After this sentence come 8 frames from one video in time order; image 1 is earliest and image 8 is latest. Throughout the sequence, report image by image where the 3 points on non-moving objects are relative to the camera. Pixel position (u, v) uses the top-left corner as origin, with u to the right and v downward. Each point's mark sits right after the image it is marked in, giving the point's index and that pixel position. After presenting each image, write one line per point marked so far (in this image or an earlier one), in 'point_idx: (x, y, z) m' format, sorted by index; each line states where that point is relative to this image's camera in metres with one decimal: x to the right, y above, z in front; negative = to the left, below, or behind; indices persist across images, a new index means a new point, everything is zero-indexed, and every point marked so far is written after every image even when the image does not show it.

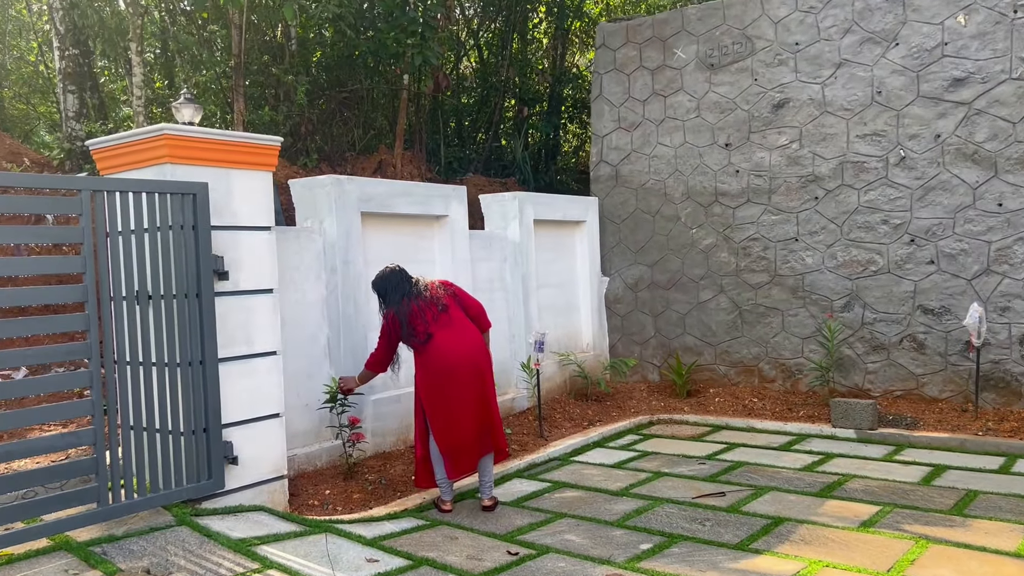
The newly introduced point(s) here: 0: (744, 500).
0: (+1.2, -1.1, +4.6) m
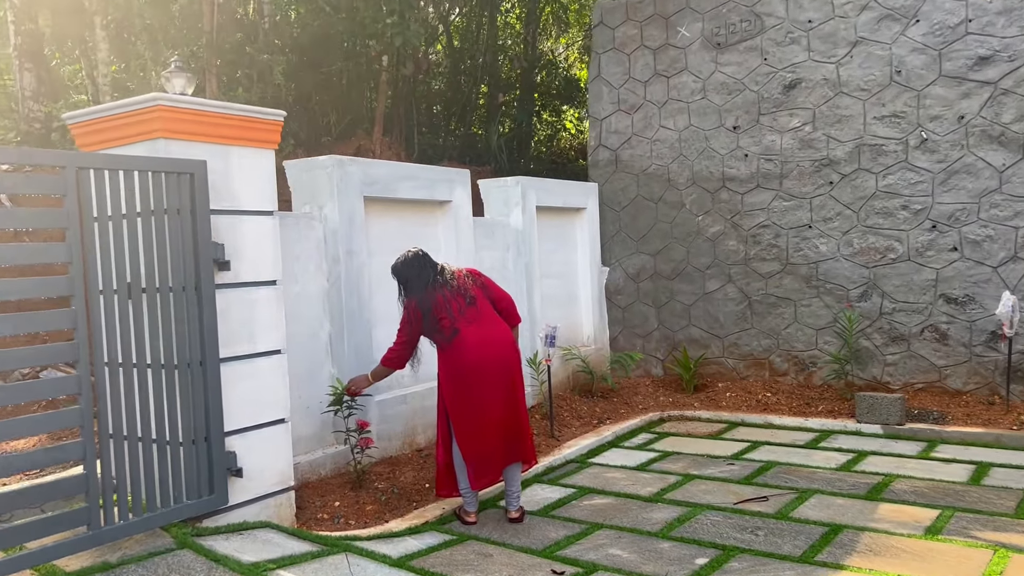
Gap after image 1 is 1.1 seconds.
0: (+1.4, -1.1, +4.3) m
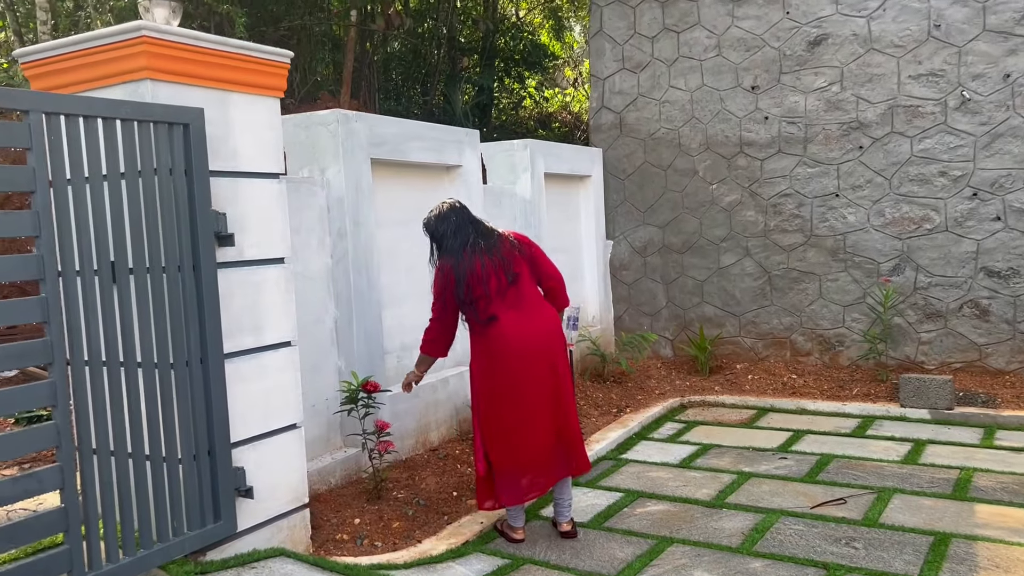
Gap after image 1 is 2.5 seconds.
0: (+1.6, -0.9, +3.8) m
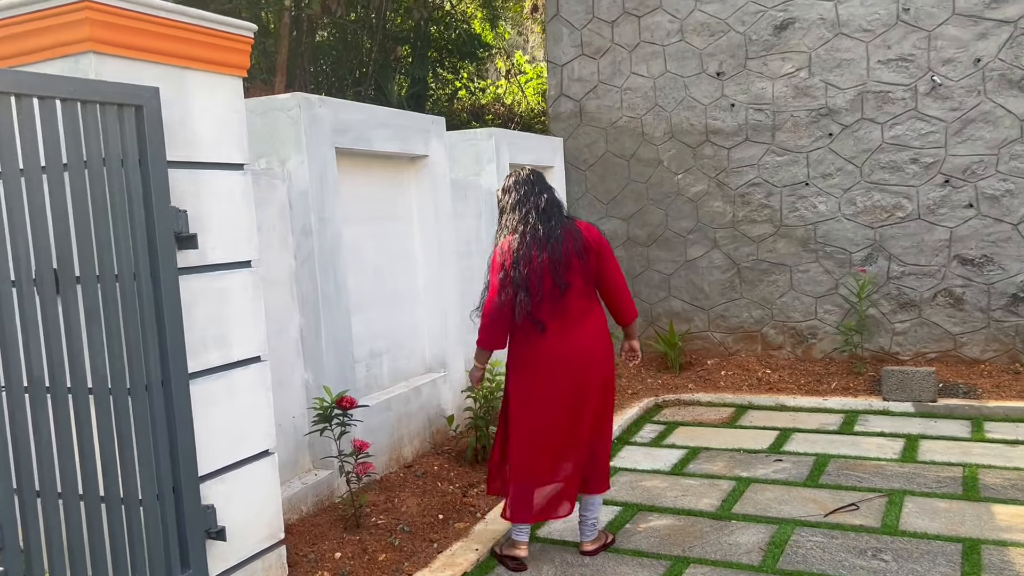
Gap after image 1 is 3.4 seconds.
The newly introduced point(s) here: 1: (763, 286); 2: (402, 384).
0: (+1.5, -0.9, +3.6) m
1: (+1.8, 0.0, +6.2) m
2: (-0.5, -0.5, +4.4) m
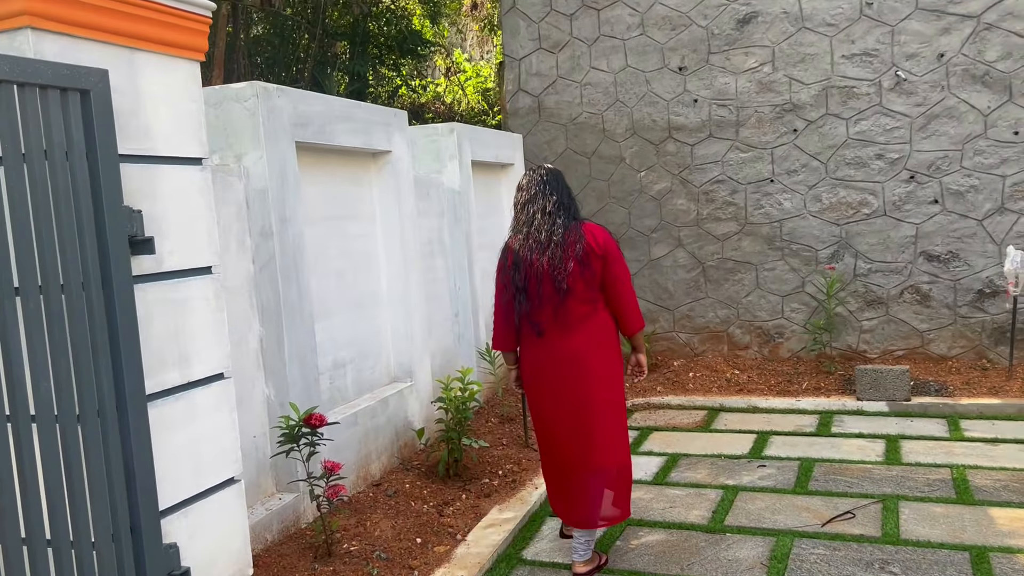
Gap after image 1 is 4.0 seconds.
0: (+1.5, -0.9, +3.4) m
1: (+1.5, 0.0, +6.1) m
2: (-0.7, -0.5, +4.1) m
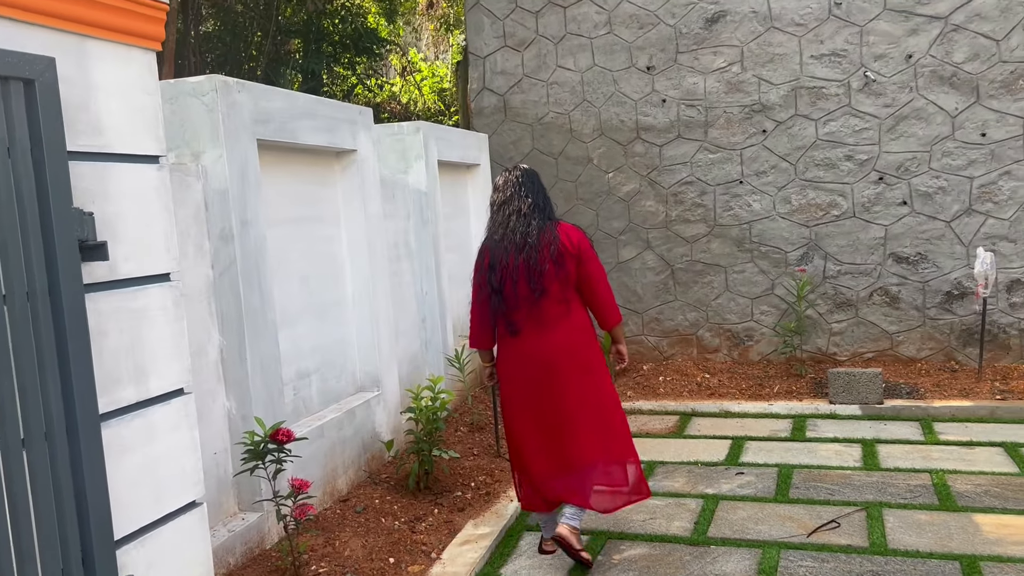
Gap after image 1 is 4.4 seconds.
0: (+1.4, -0.9, +3.4) m
1: (+1.3, 0.0, +6.0) m
2: (-0.8, -0.5, +3.9) m
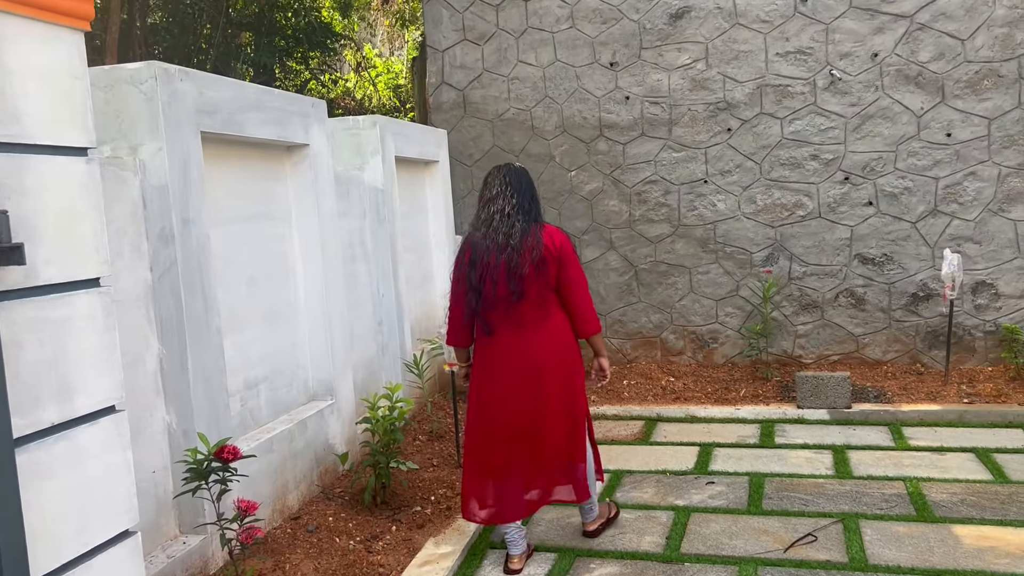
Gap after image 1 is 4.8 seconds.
0: (+1.3, -0.9, +3.2) m
1: (+1.0, 0.0, +5.9) m
2: (-0.9, -0.5, +3.6) m
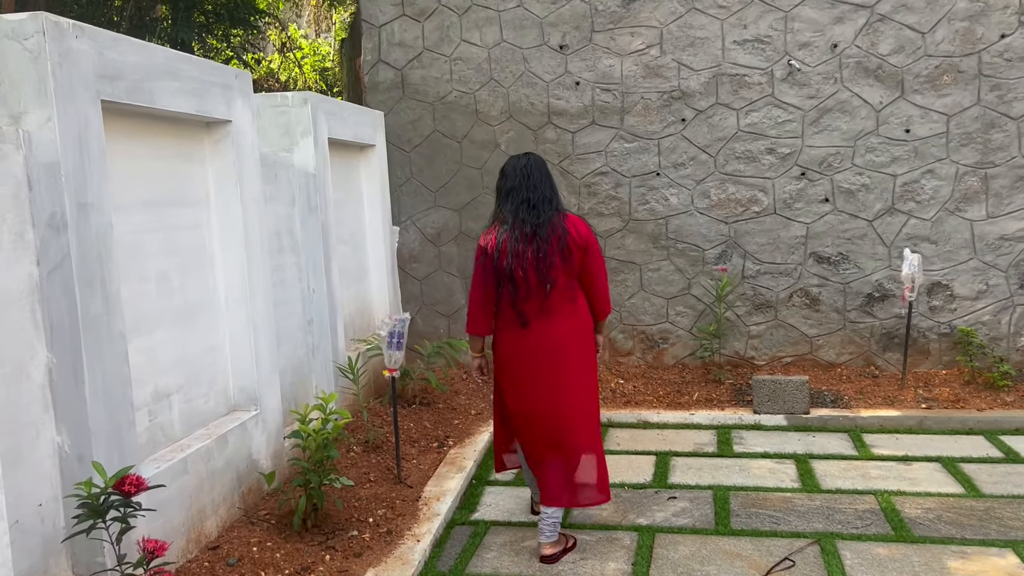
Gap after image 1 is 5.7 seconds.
0: (+1.1, -0.9, +3.0) m
1: (+0.6, 0.0, +5.6) m
2: (-1.1, -0.5, +3.2) m
